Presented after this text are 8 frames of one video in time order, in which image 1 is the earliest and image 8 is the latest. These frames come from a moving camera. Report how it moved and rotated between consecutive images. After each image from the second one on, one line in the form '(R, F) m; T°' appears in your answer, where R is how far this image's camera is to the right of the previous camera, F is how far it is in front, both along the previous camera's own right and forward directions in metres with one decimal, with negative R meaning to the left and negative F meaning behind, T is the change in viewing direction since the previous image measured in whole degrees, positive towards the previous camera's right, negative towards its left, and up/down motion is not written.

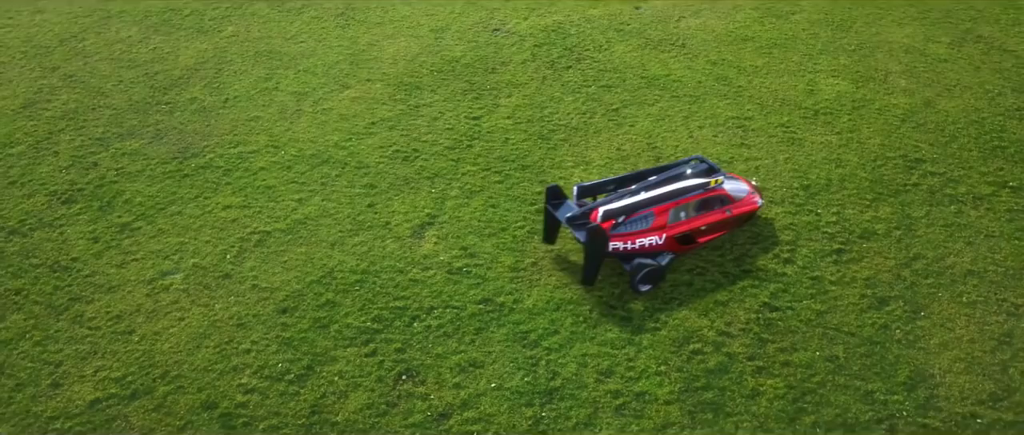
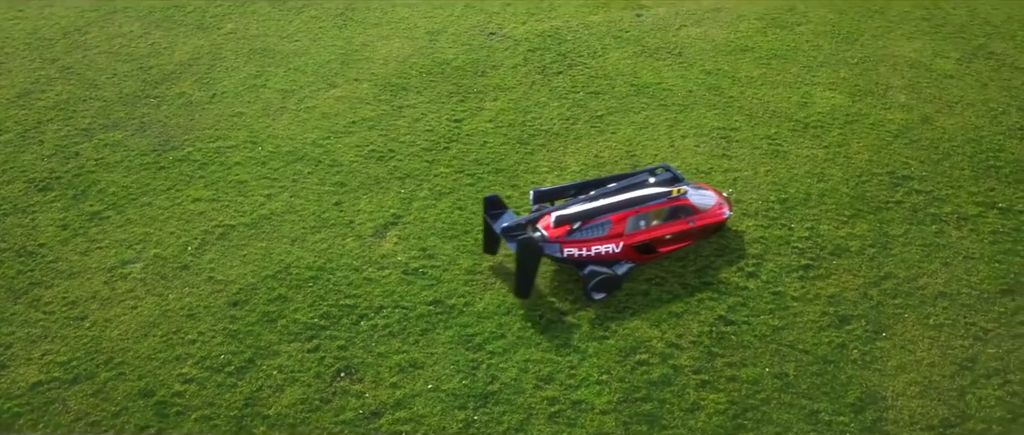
(+1.5, +0.1) m; -3°
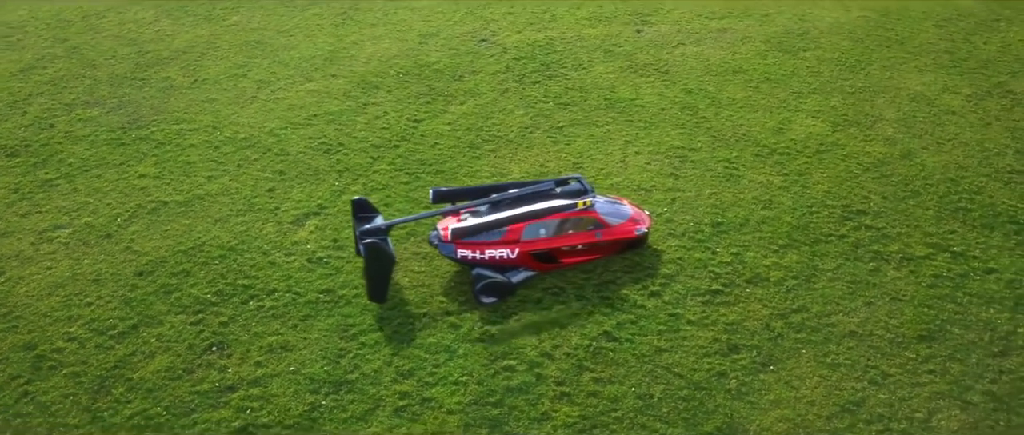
(+3.5, 0.0) m; -7°
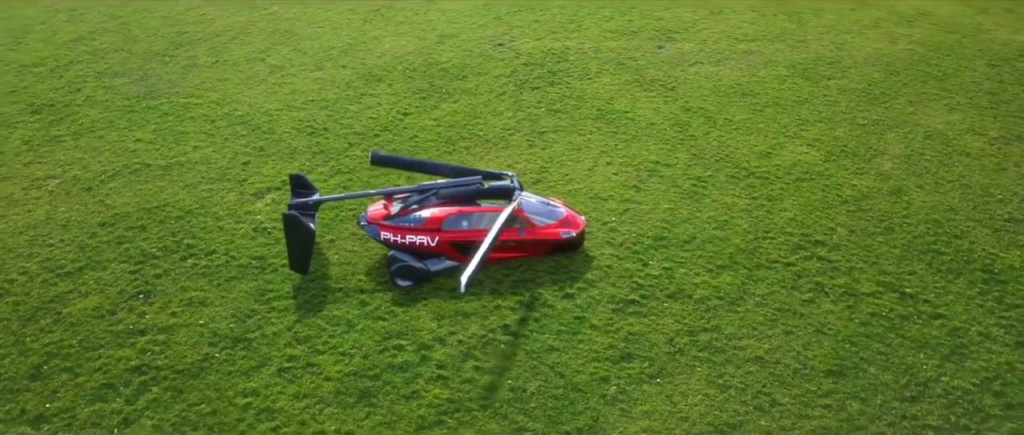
(+3.6, -0.2) m; -8°
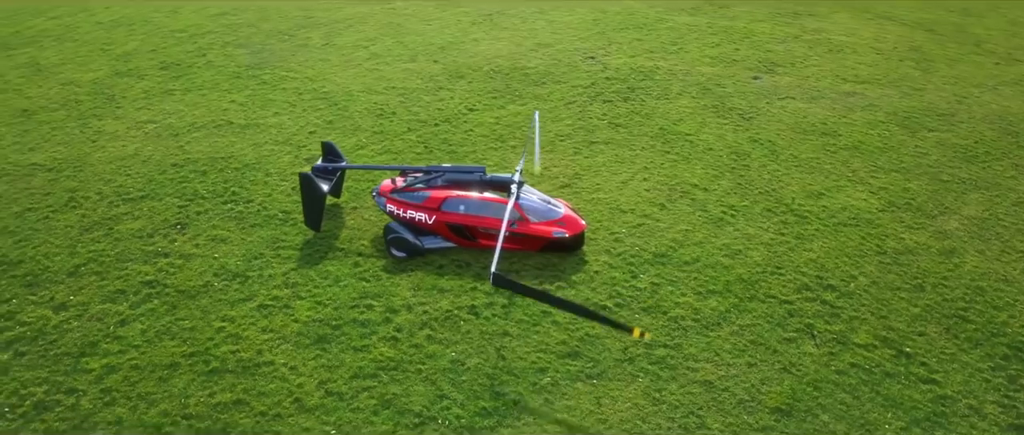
(+3.8, -0.3) m; -13°
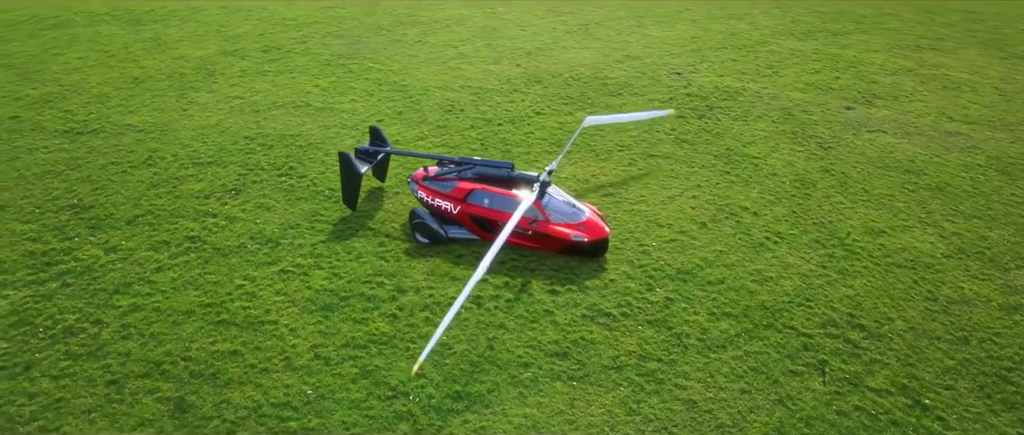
(+2.5, 0.0) m; -10°
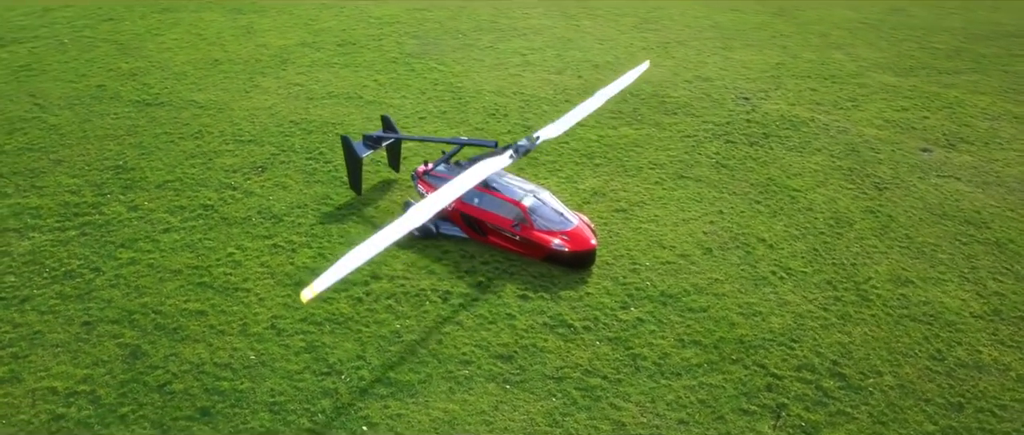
(+3.3, +0.3) m; -11°
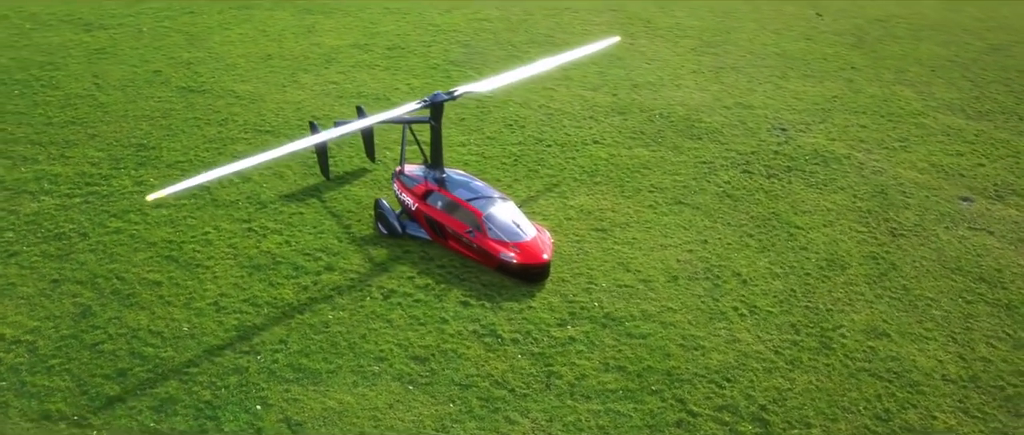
(+3.6, +0.3) m; -10°
